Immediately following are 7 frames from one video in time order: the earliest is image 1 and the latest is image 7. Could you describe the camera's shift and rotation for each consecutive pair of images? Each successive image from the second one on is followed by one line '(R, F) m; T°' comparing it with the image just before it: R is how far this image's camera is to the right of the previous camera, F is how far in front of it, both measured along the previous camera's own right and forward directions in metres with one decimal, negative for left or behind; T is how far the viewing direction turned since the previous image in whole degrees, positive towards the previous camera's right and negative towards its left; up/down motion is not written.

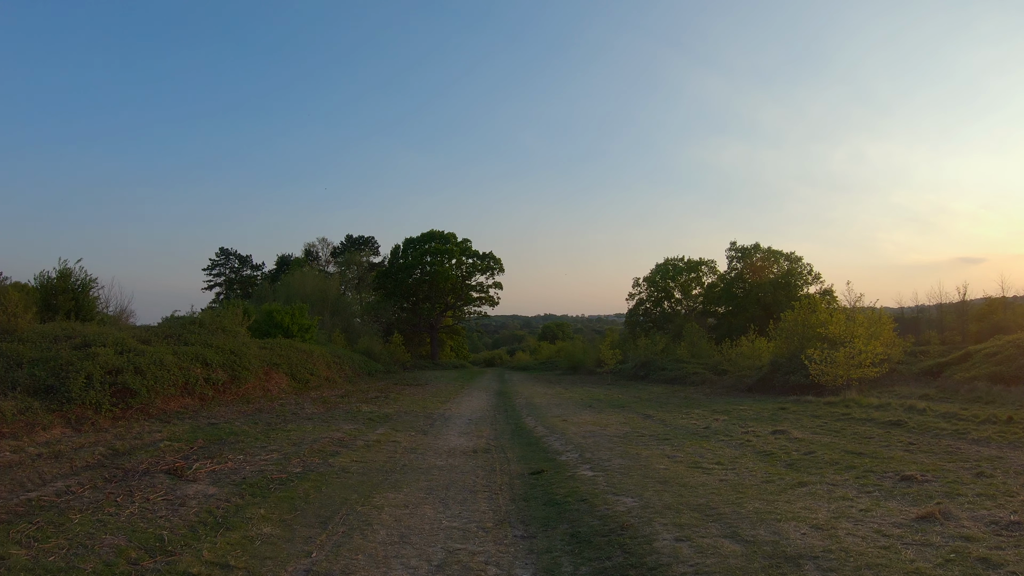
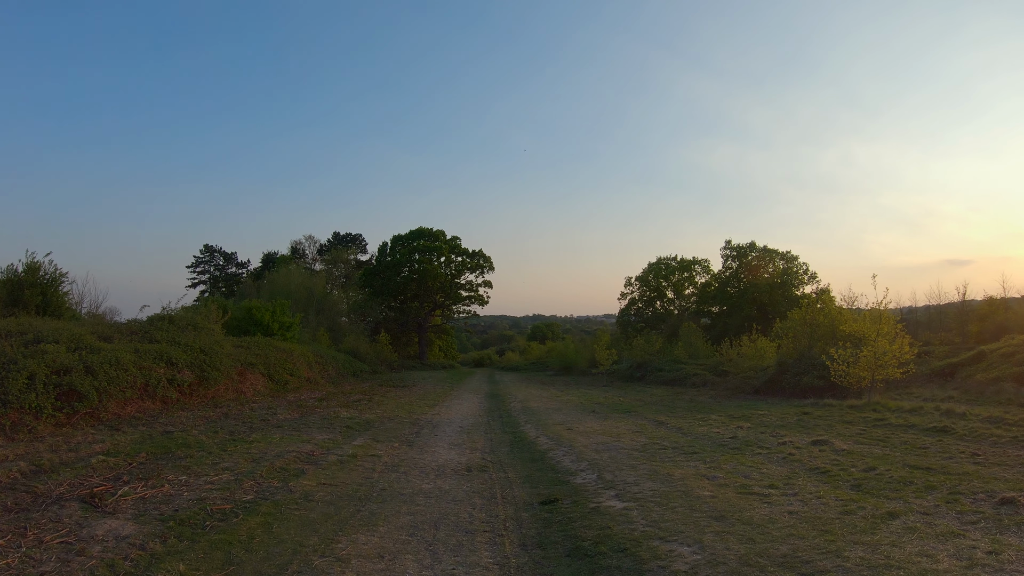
(-0.2, +1.6) m; +1°
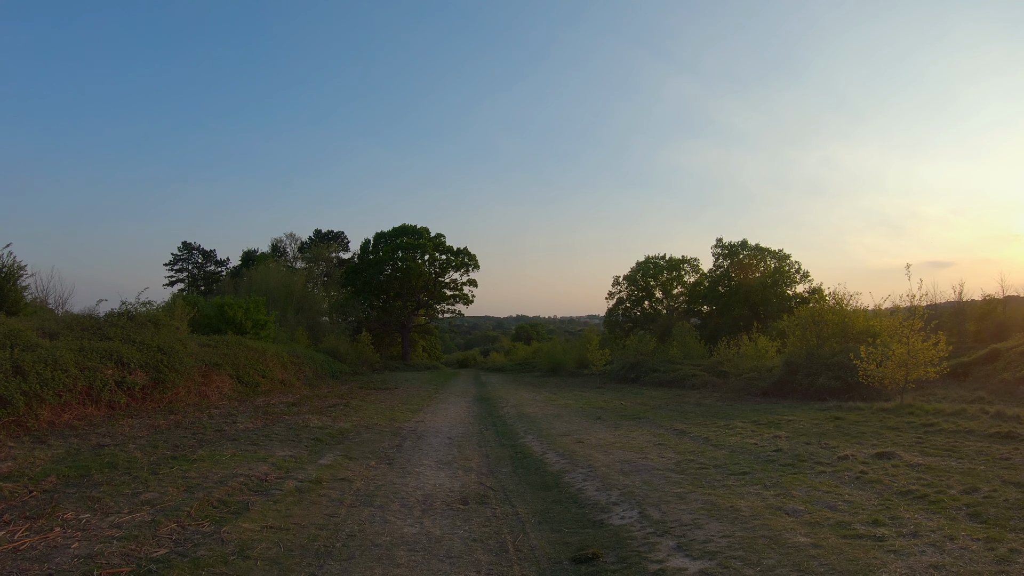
(-0.3, +1.7) m; +2°
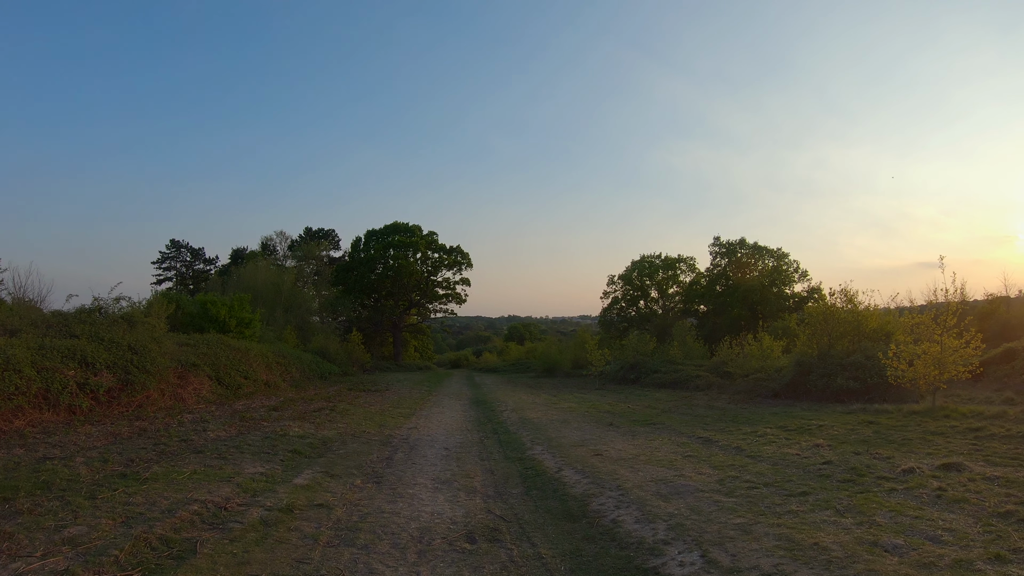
(-0.2, +1.2) m; +1°
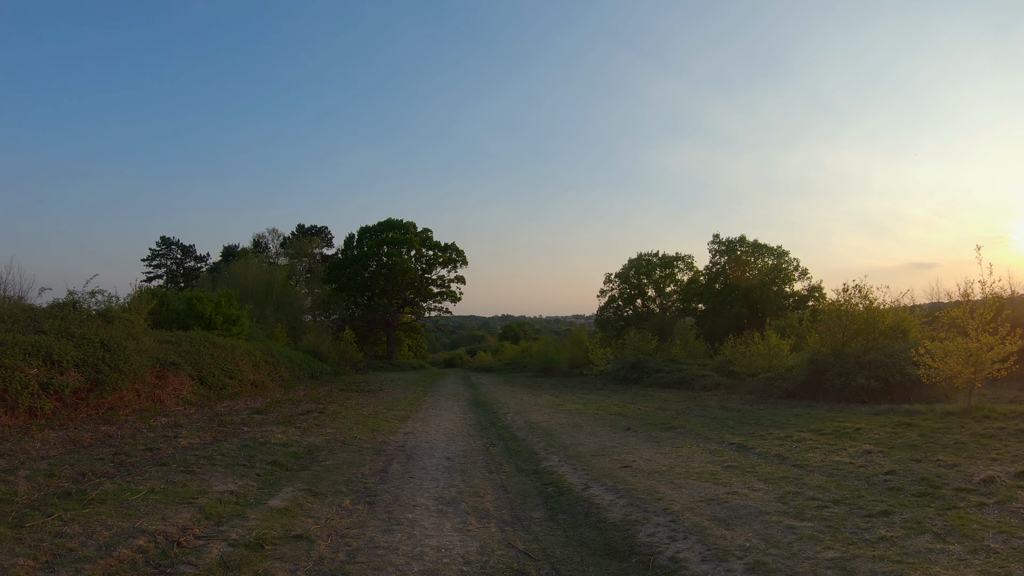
(-0.3, +1.1) m; +1°
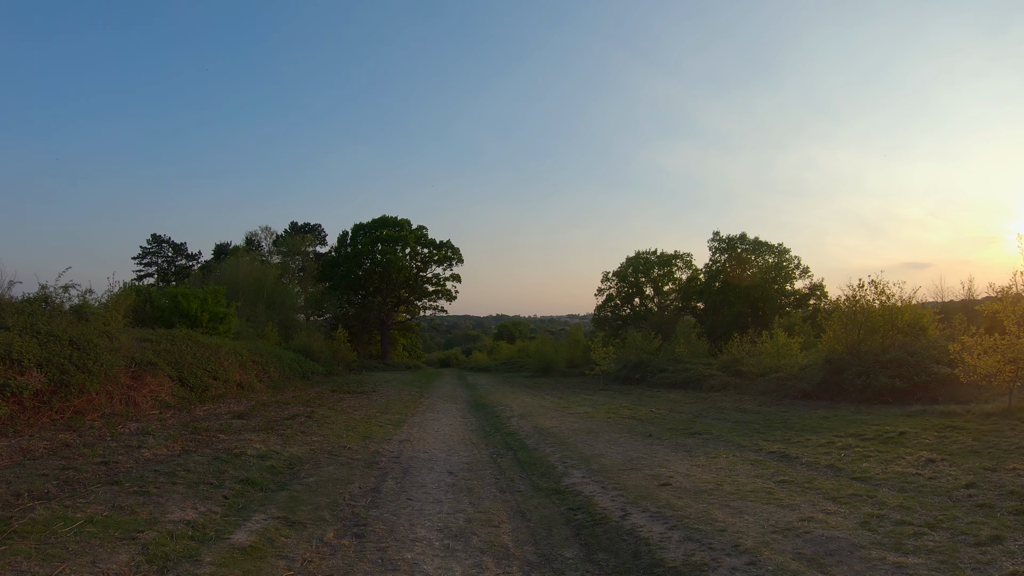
(-0.2, +1.1) m; +1°
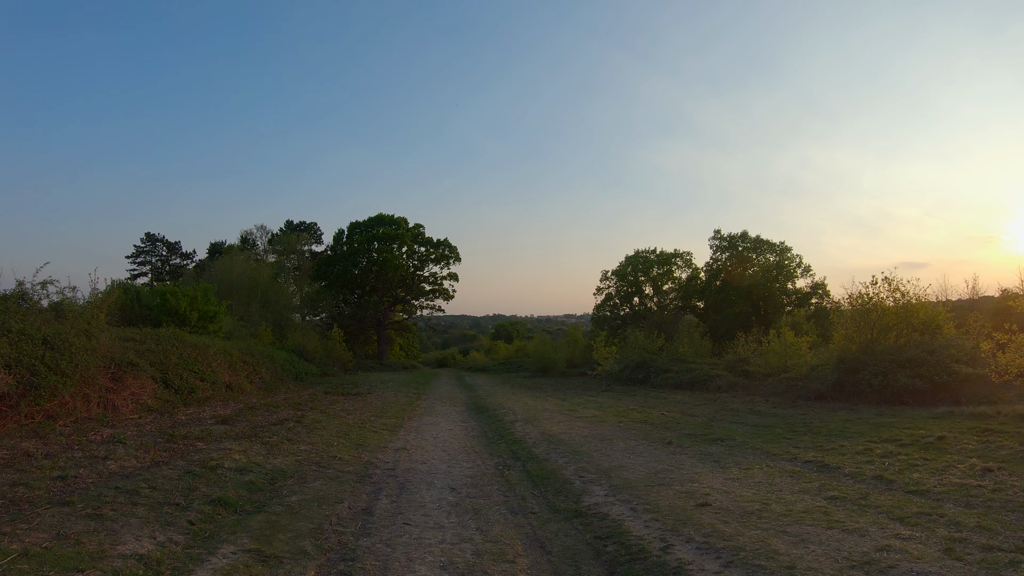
(-0.2, +0.8) m; 0°
